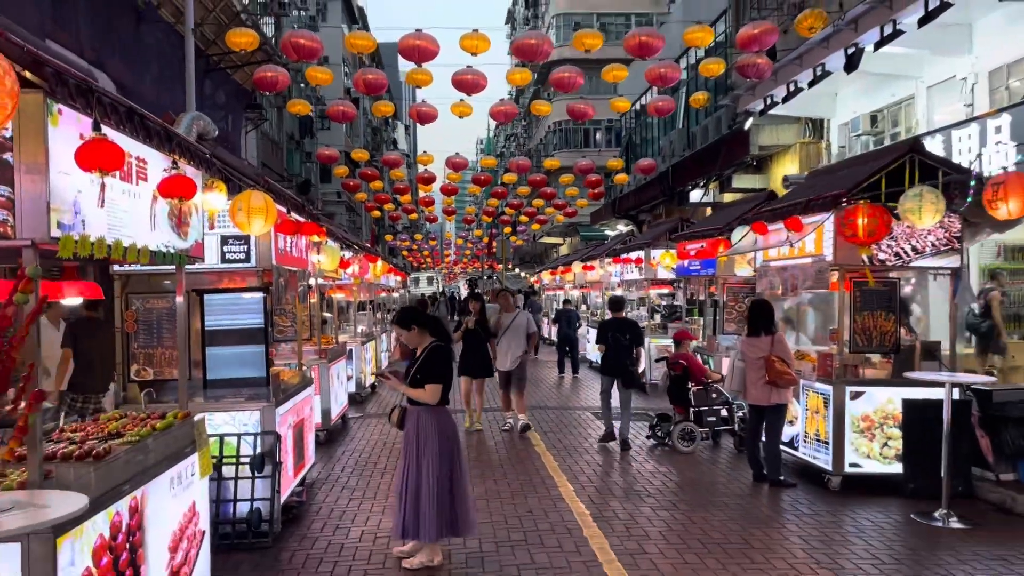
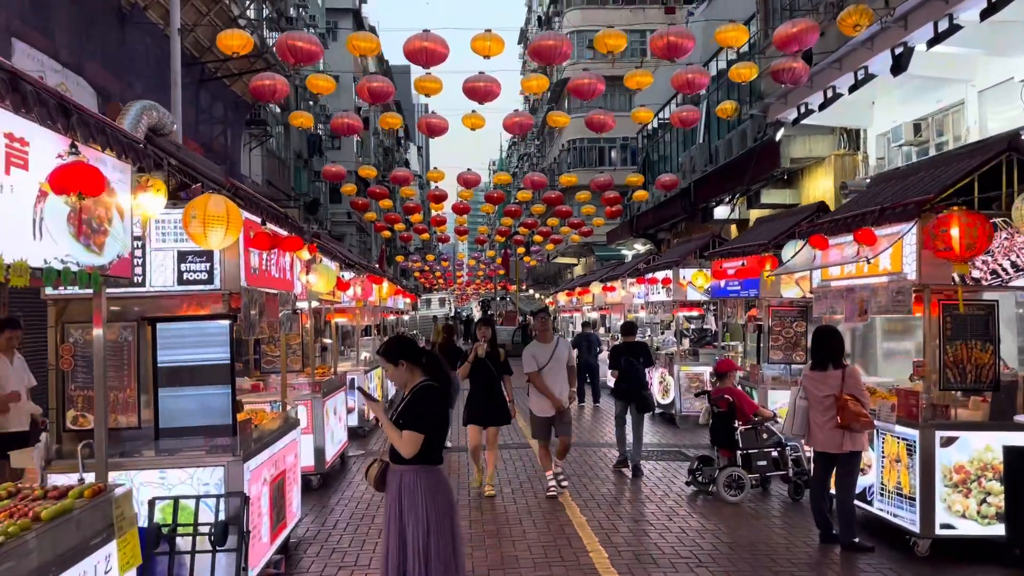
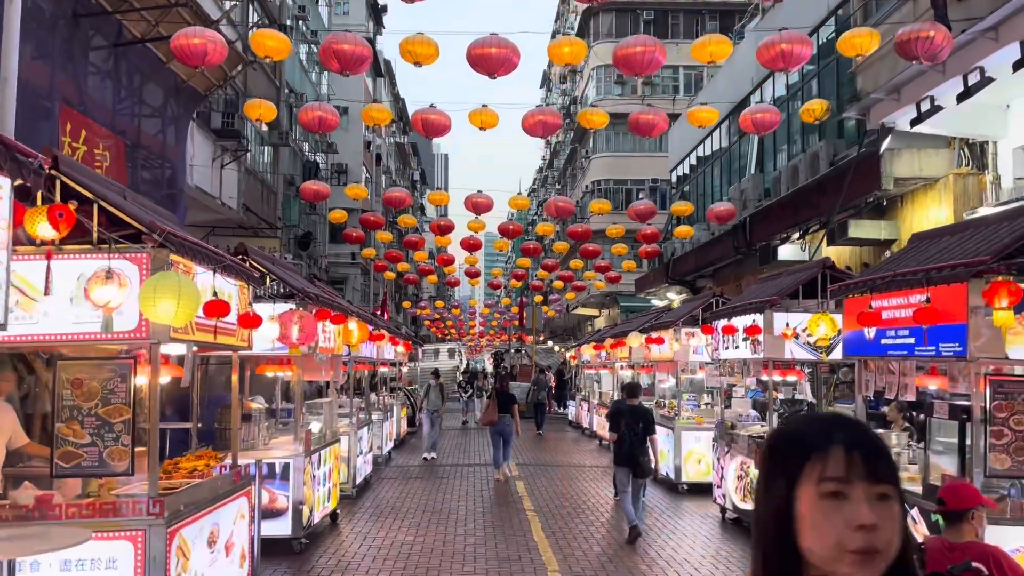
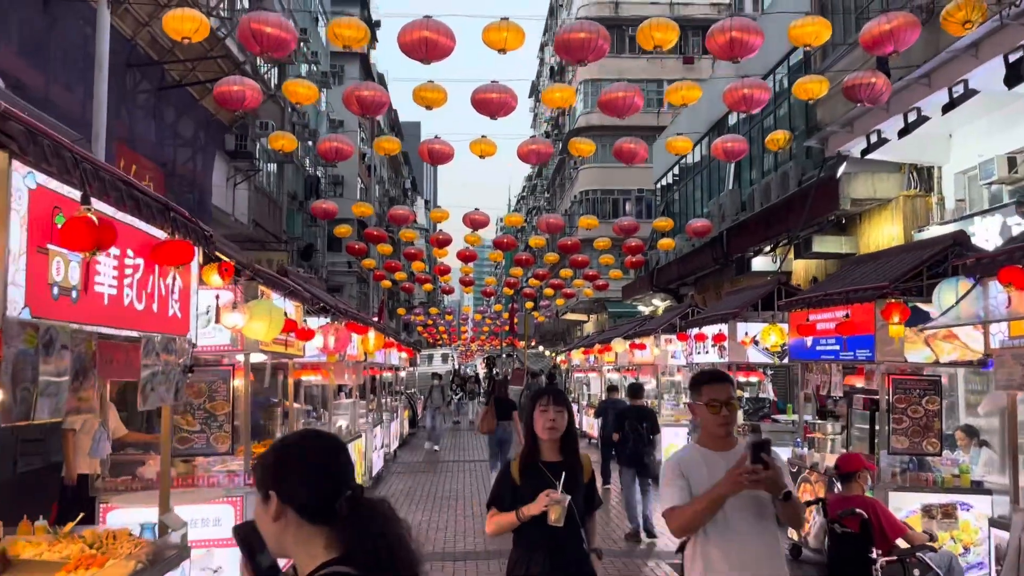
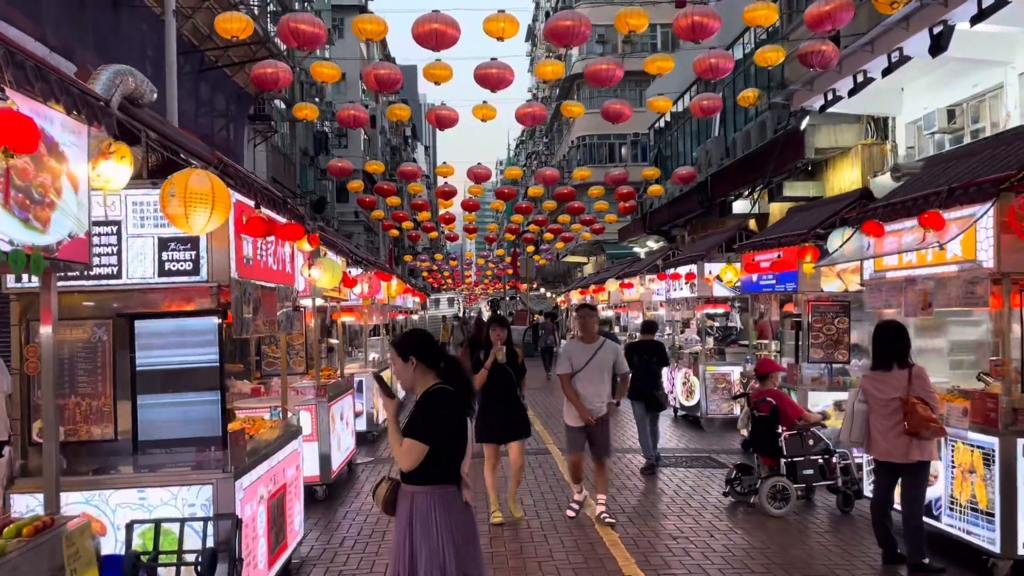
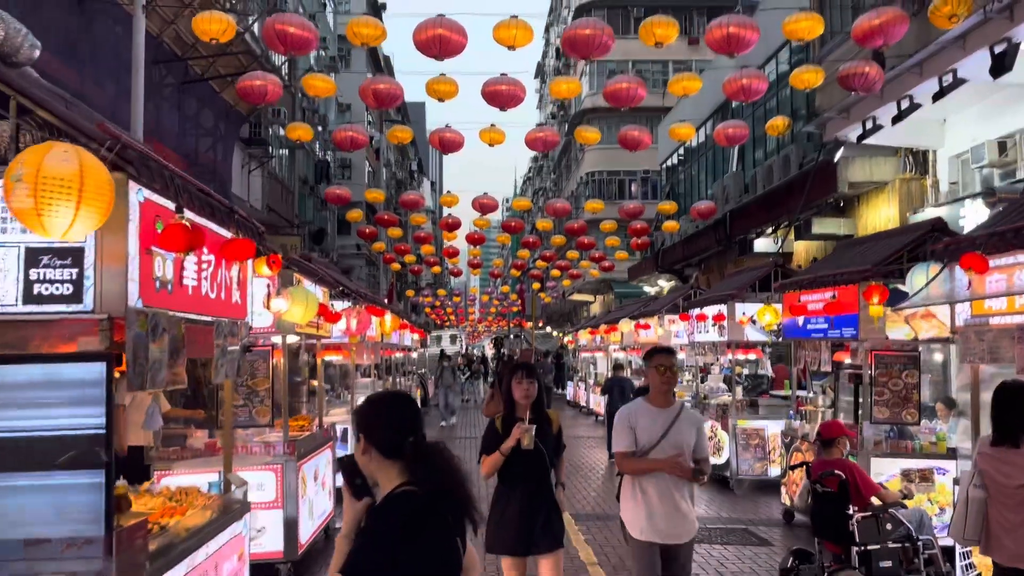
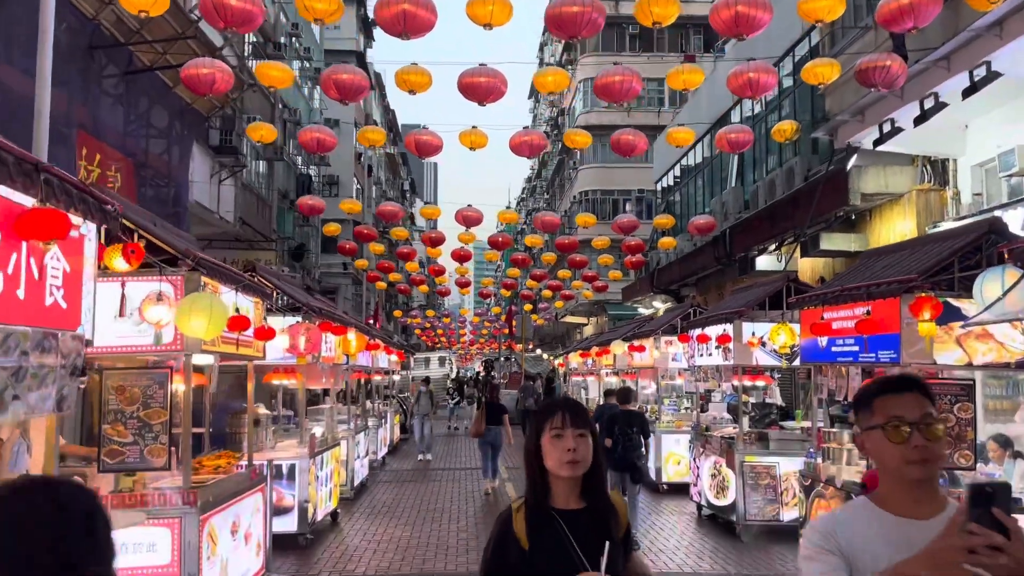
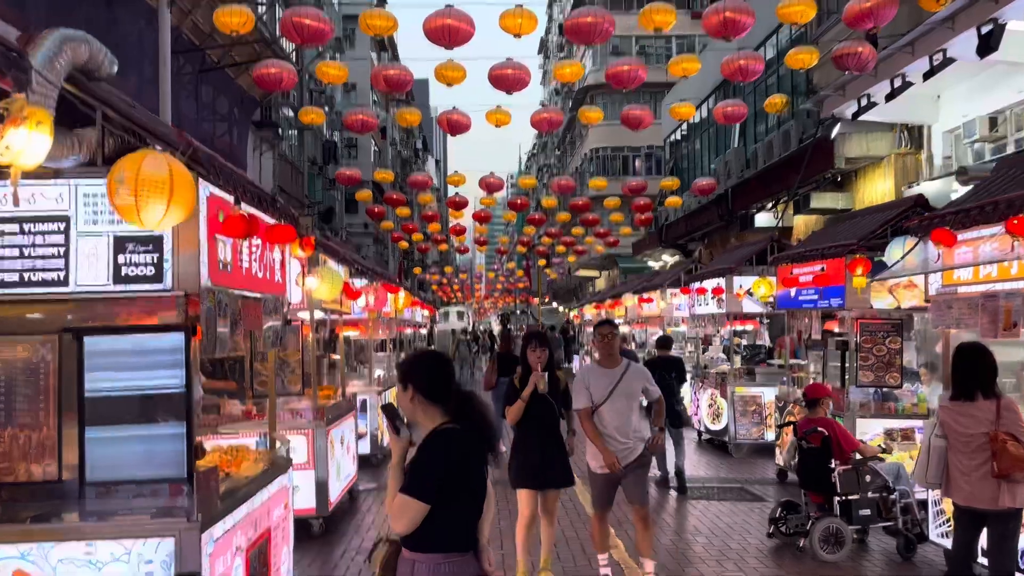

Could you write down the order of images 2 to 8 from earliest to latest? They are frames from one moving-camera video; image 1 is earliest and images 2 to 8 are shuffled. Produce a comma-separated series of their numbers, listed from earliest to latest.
2, 5, 8, 6, 4, 7, 3
